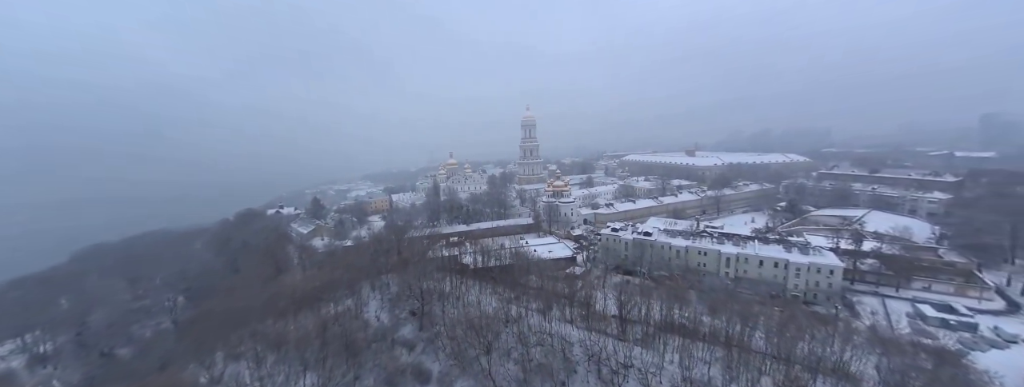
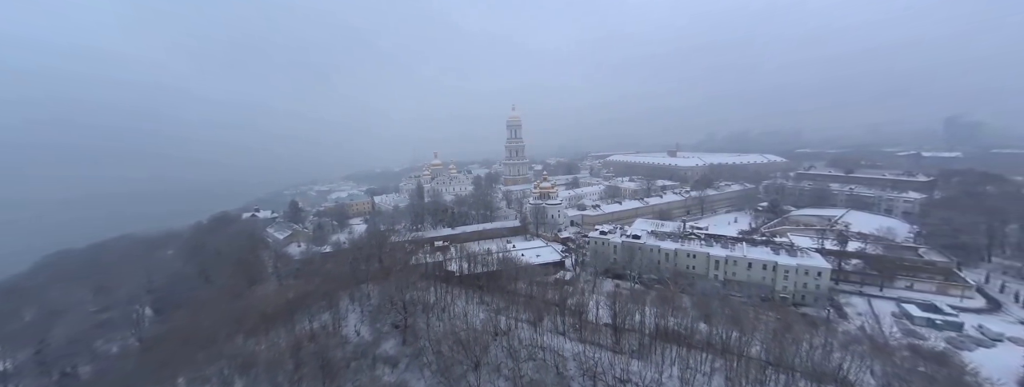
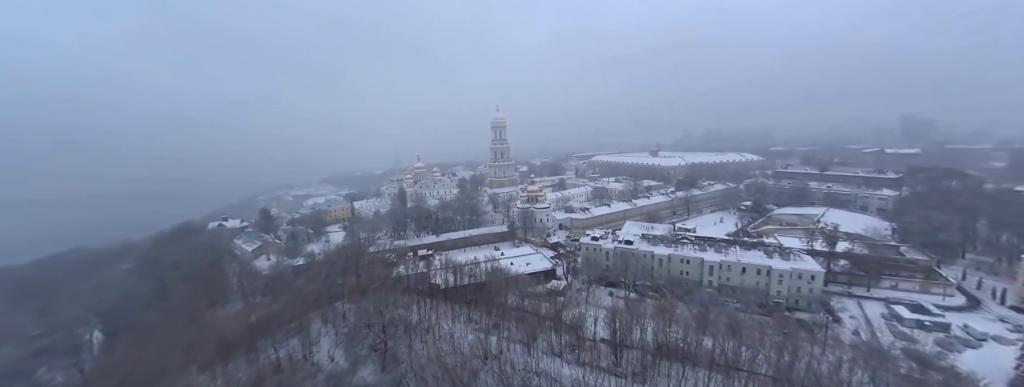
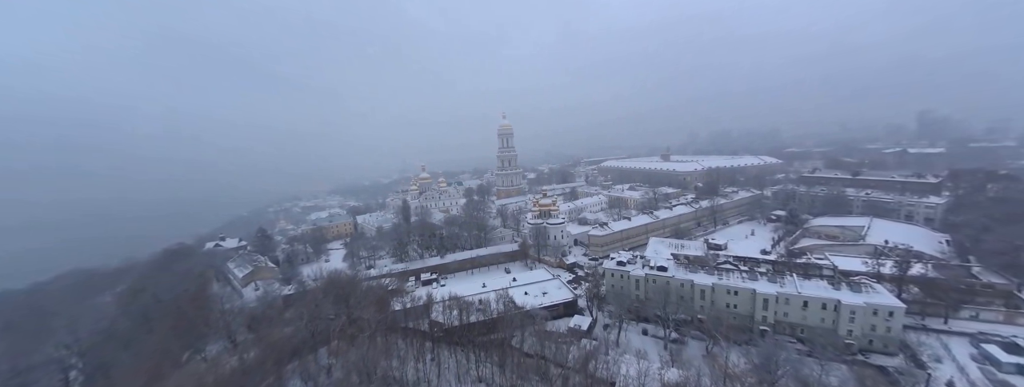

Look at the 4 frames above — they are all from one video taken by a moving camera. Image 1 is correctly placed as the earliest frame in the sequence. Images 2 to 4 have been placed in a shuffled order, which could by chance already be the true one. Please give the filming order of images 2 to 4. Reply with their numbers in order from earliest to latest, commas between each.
2, 3, 4
